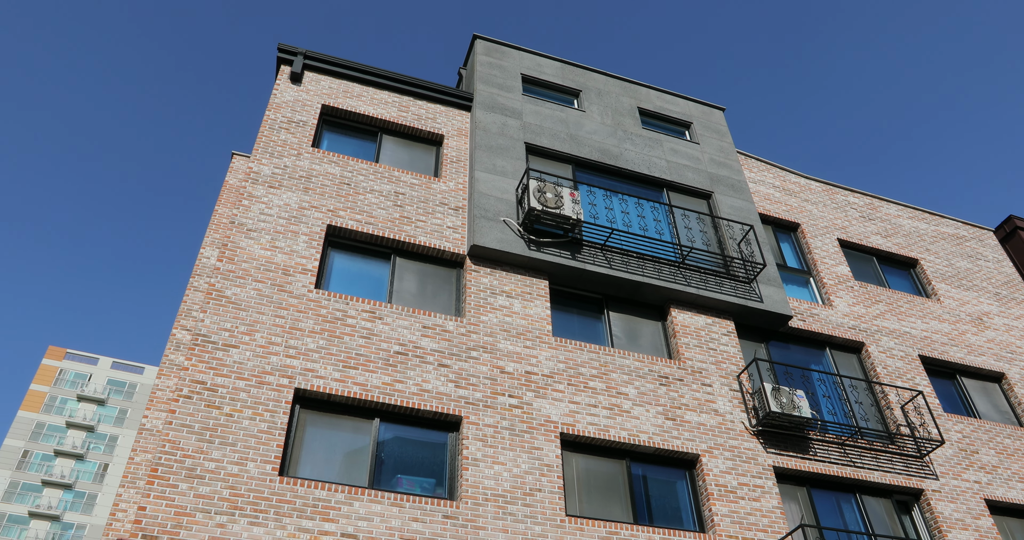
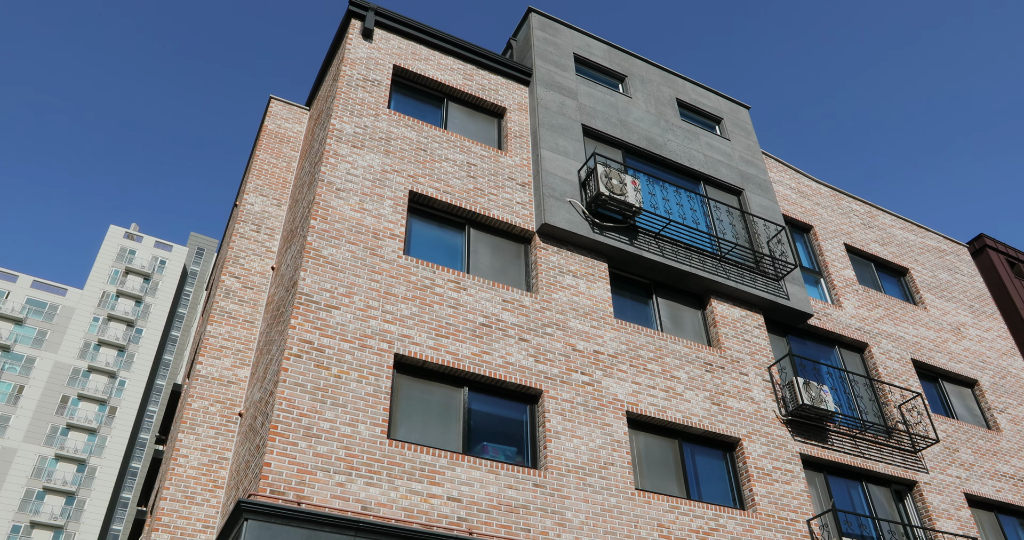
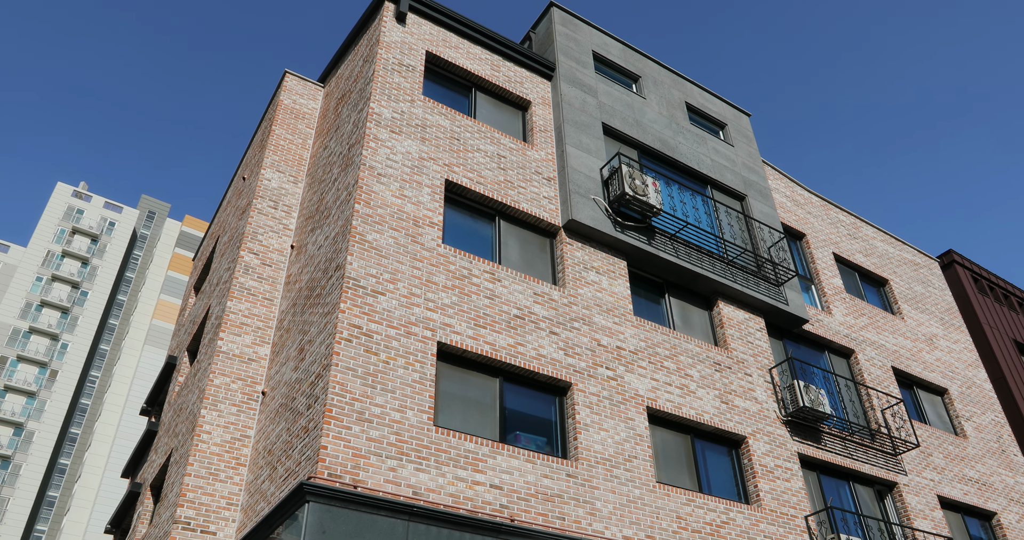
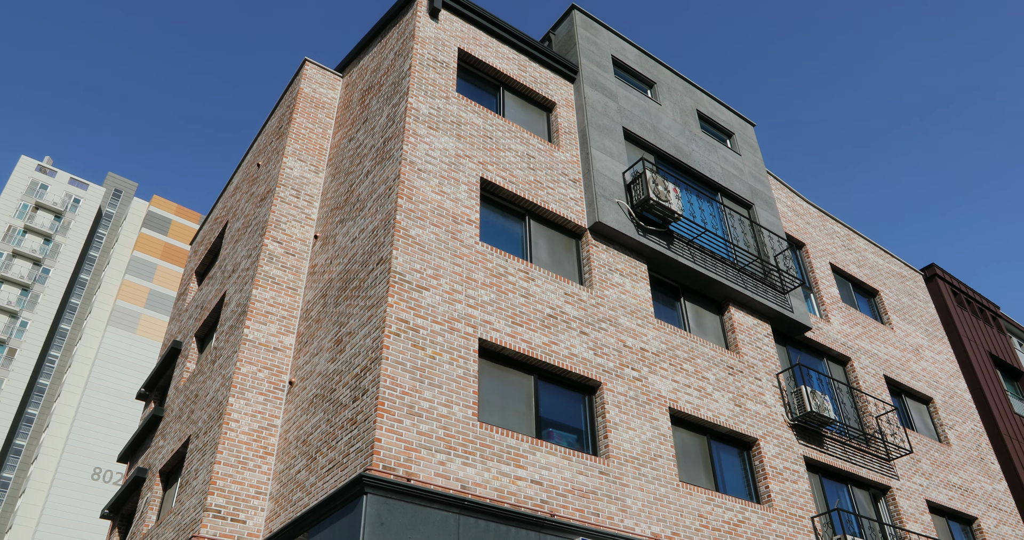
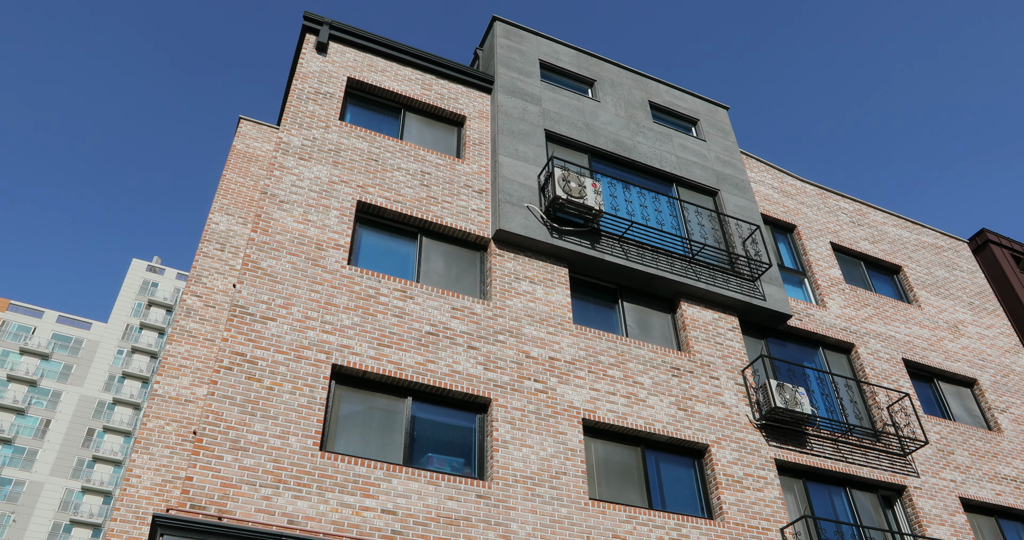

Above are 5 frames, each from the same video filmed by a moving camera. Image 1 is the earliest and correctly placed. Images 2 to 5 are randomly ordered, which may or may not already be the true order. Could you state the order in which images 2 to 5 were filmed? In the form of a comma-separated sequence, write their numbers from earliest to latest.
5, 2, 3, 4
